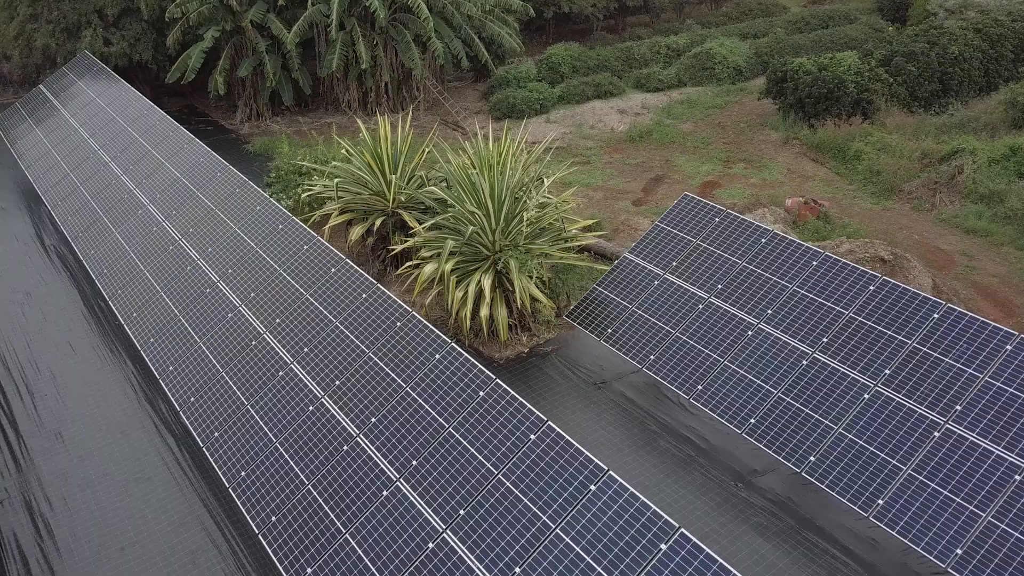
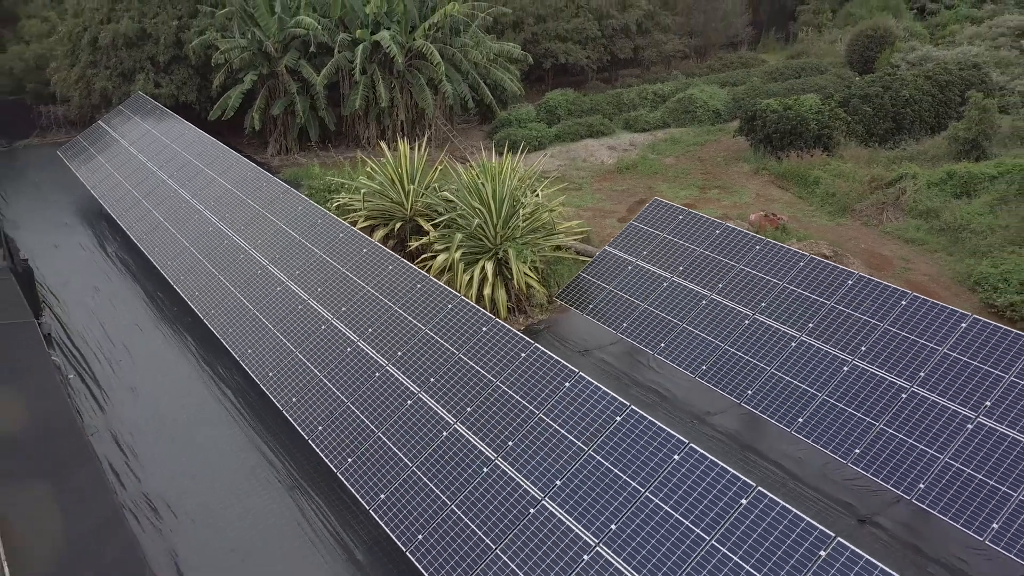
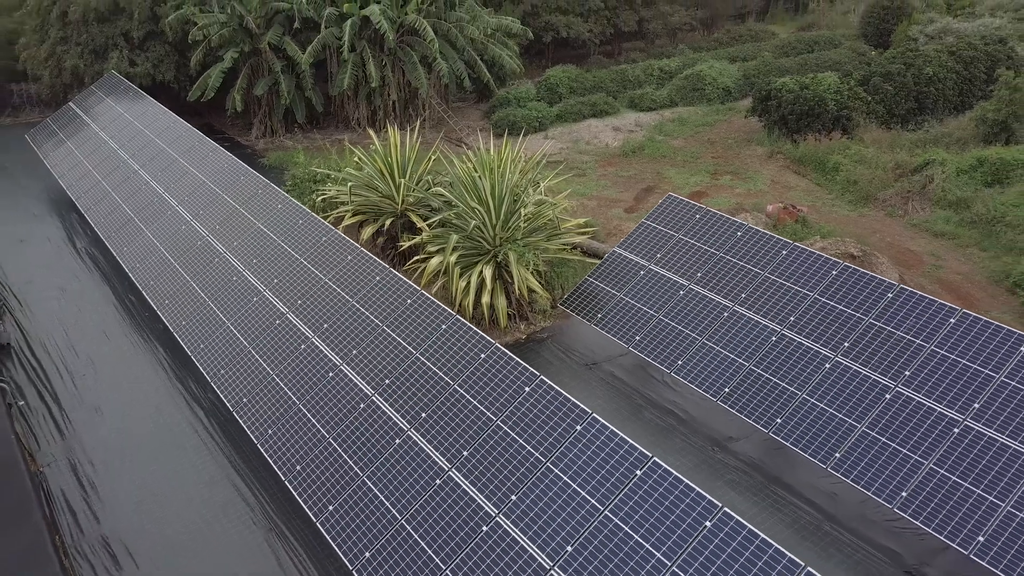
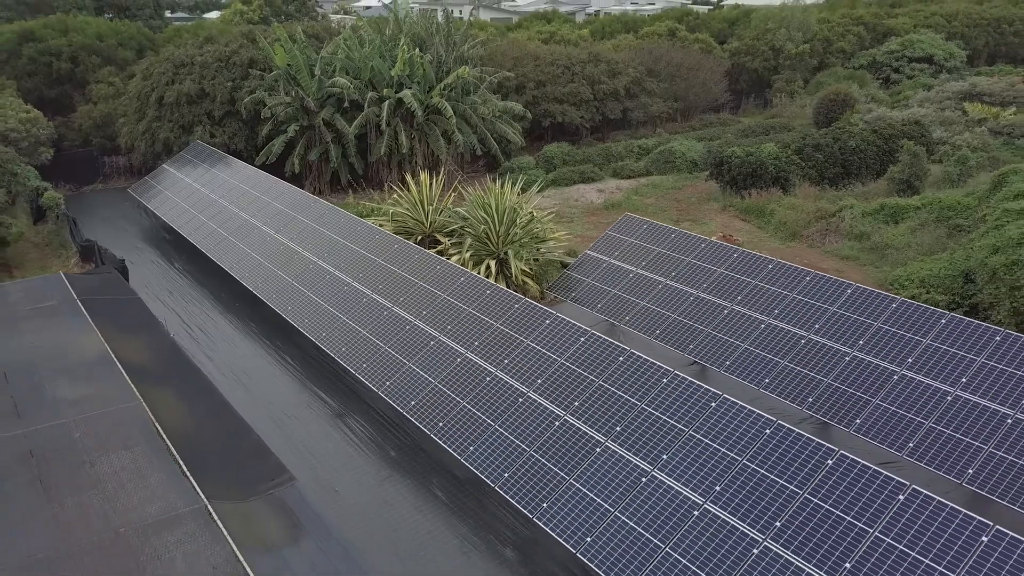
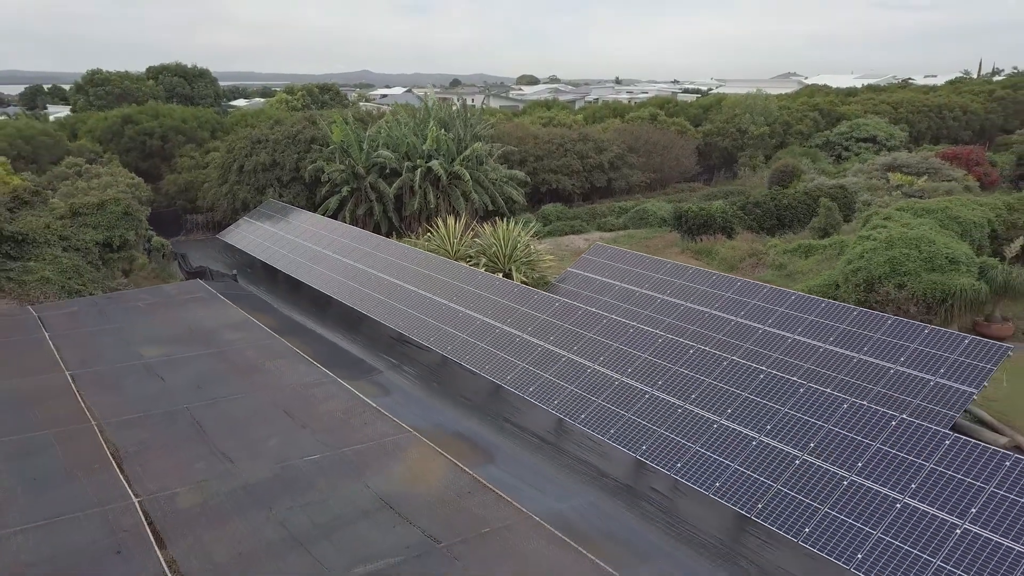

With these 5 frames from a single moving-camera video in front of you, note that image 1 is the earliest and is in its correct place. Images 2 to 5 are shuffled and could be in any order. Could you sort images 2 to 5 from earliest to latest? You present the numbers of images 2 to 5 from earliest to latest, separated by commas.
3, 2, 4, 5
